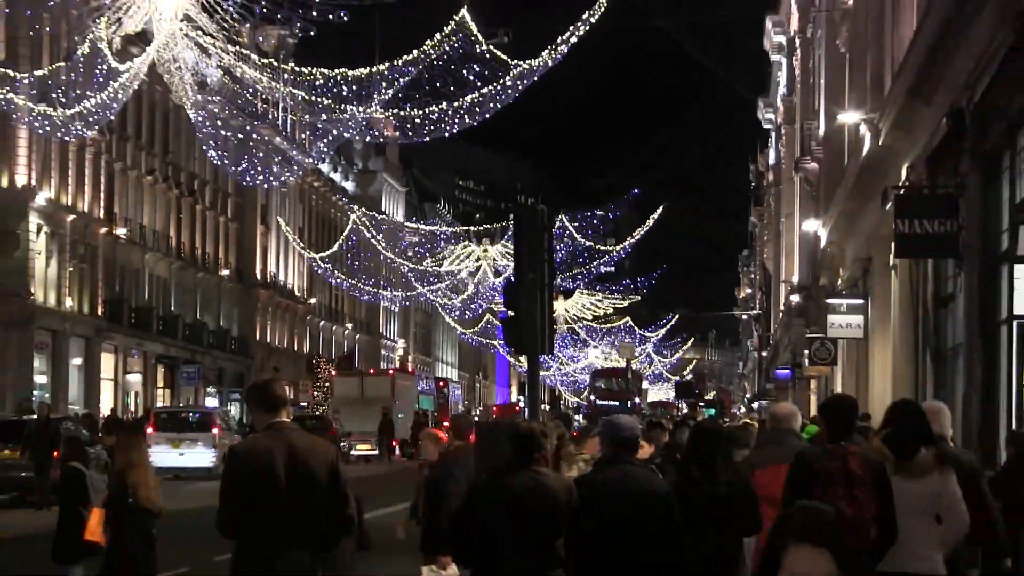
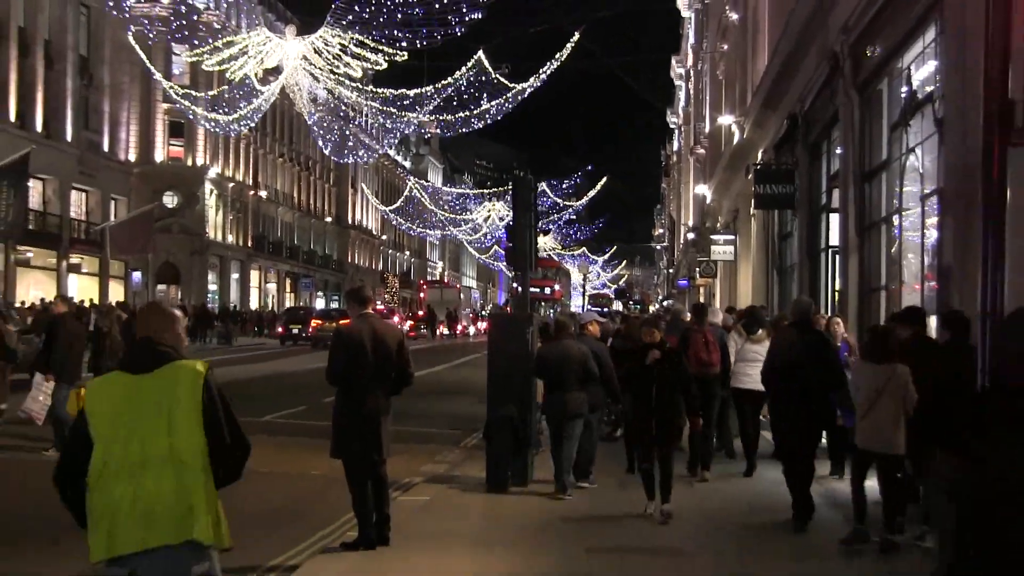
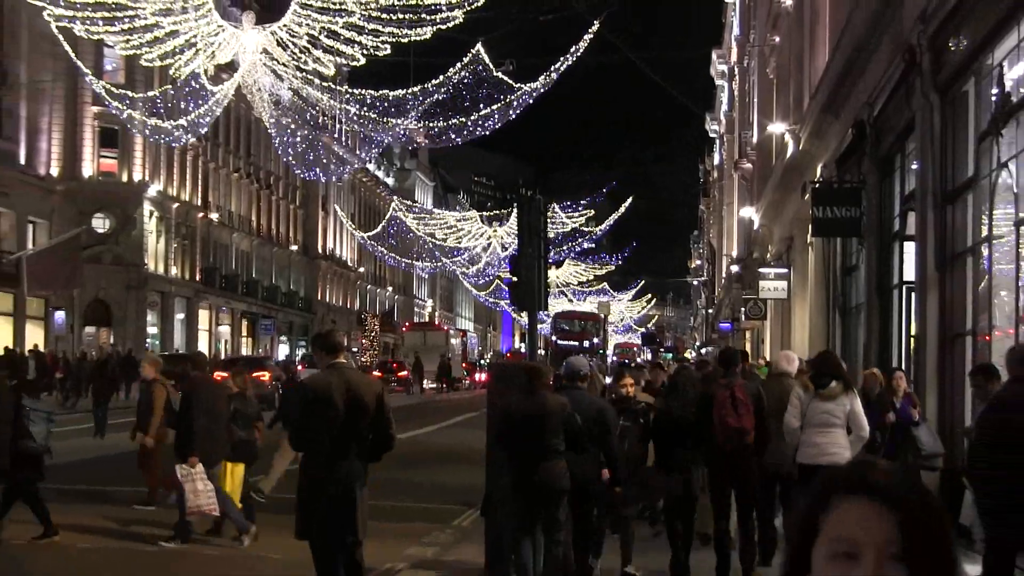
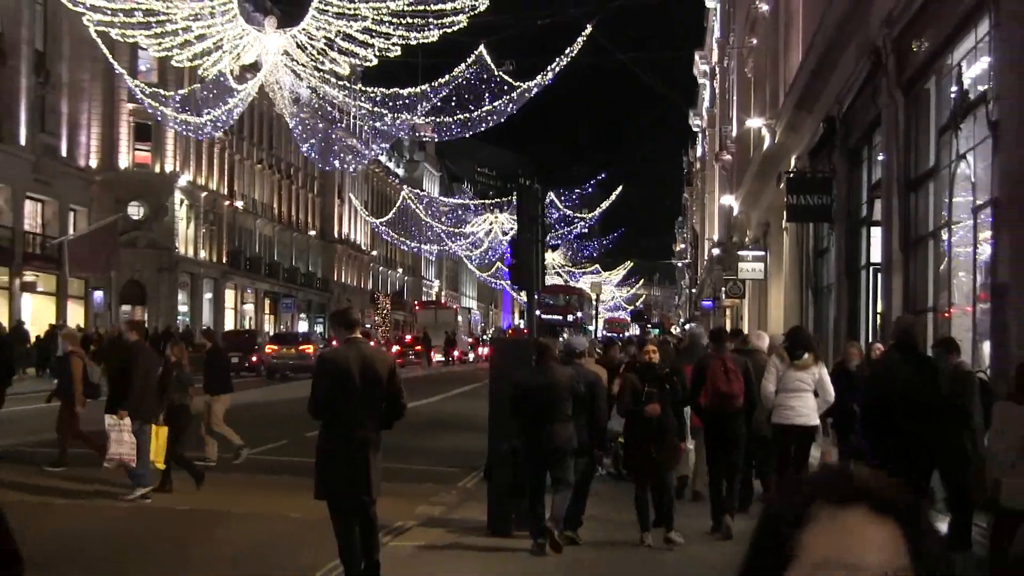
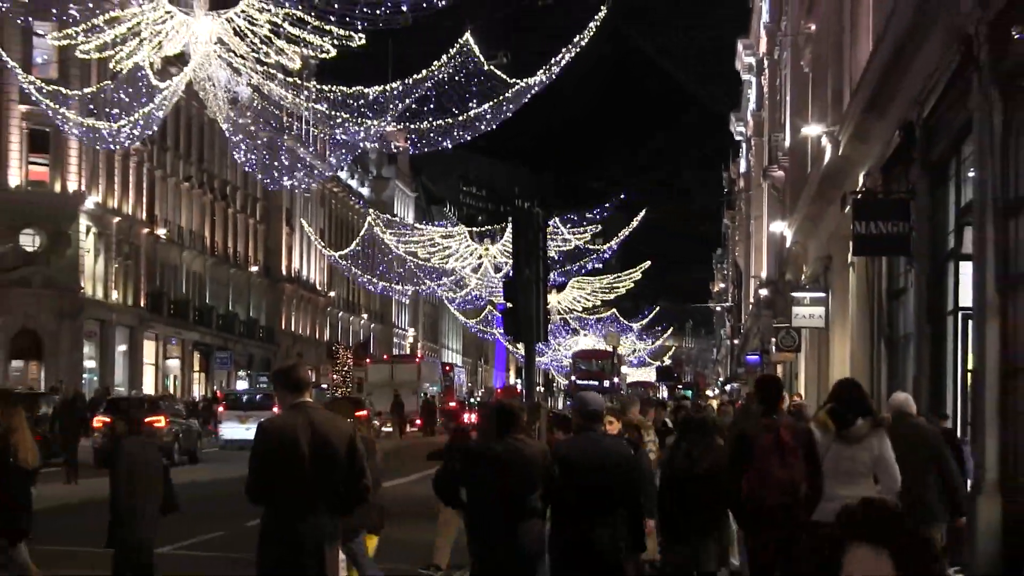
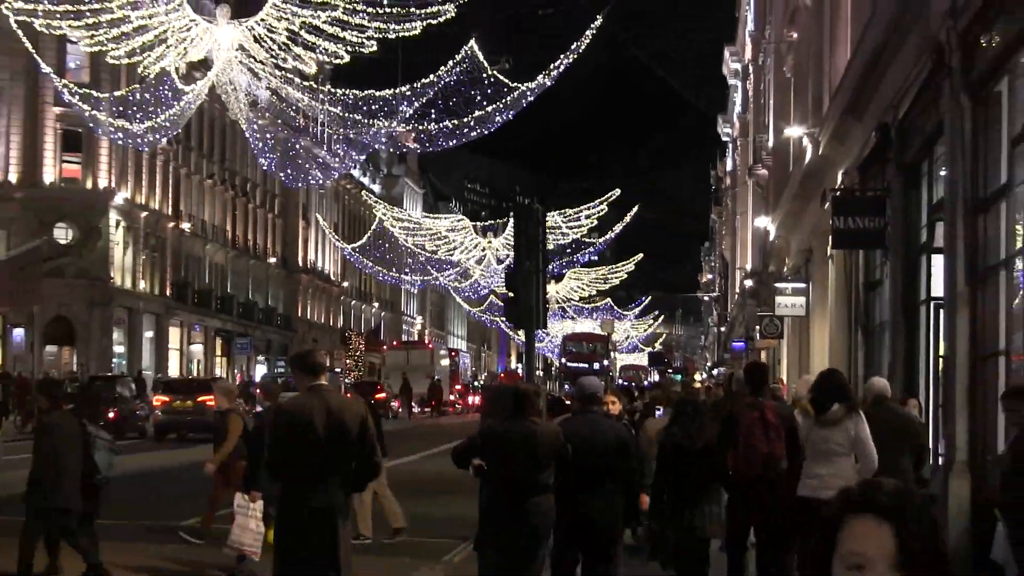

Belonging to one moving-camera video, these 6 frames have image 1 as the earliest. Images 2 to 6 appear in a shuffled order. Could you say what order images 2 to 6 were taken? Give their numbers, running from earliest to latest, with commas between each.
5, 6, 3, 4, 2
